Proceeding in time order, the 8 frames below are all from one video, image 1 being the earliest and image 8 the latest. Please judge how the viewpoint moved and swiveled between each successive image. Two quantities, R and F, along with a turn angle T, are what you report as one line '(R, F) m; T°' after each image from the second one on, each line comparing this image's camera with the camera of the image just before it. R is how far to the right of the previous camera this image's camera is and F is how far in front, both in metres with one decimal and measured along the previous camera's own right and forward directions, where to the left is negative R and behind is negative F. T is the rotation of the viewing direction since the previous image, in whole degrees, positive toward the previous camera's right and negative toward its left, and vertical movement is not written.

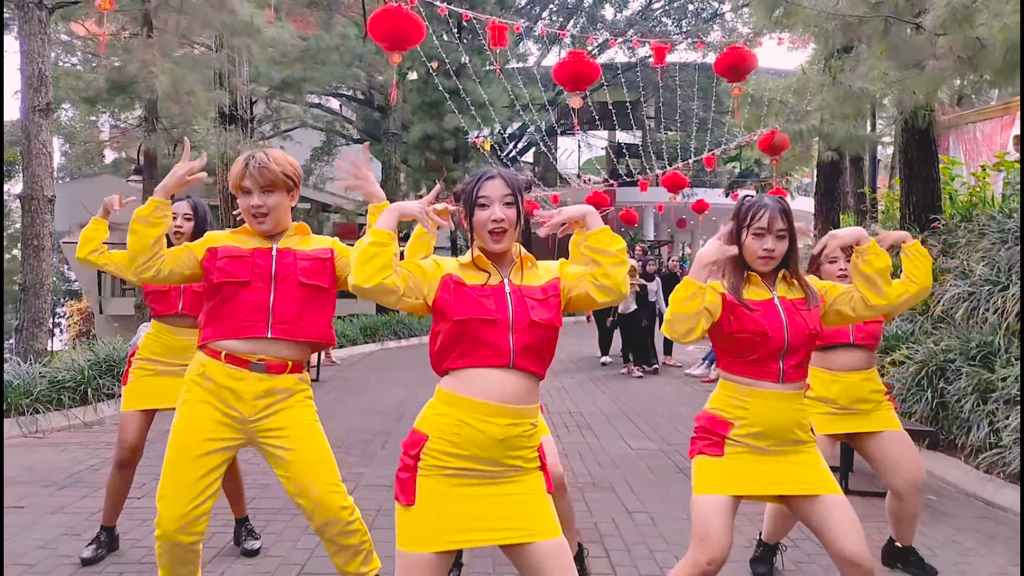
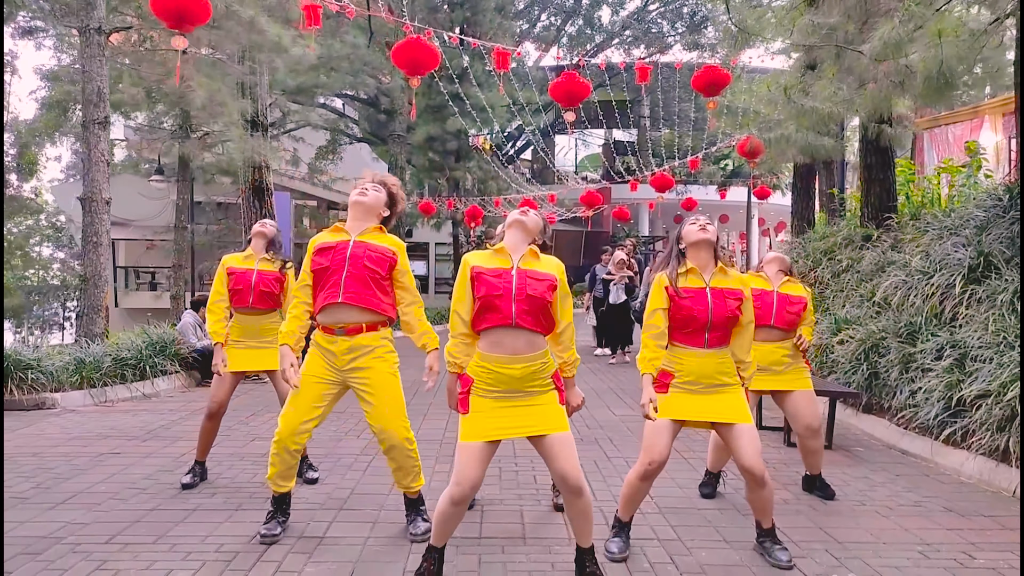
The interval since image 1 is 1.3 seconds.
(0.0, -1.0) m; 0°
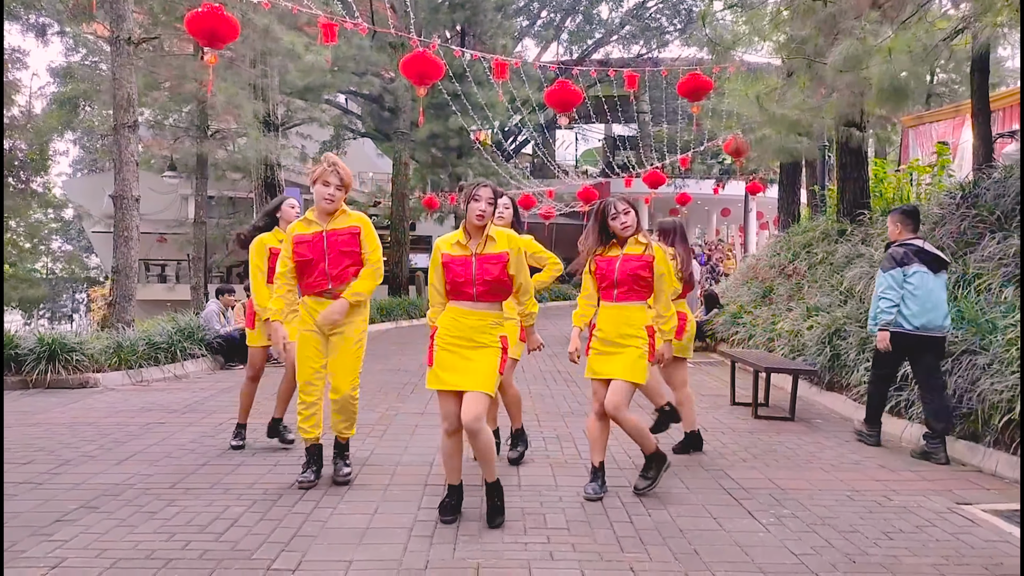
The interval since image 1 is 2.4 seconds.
(0.0, -0.7) m; 0°
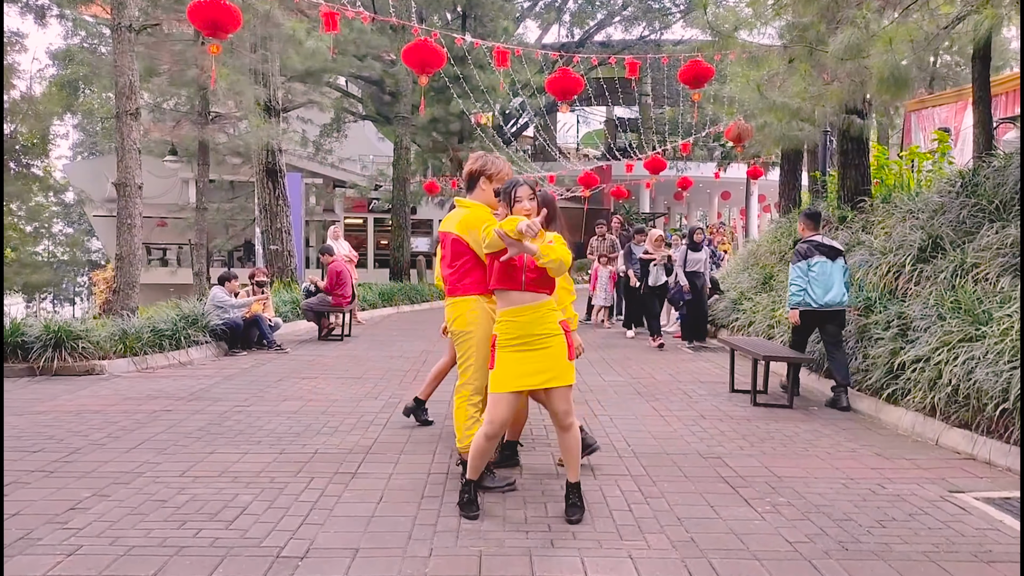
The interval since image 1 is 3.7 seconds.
(0.0, -0.1) m; 0°
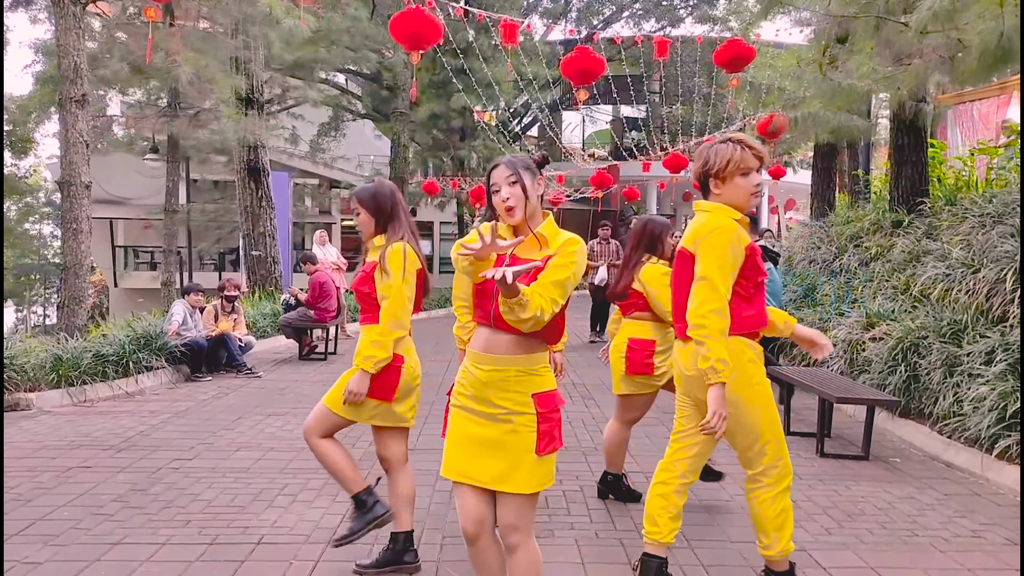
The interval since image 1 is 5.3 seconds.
(0.0, +1.3) m; 0°
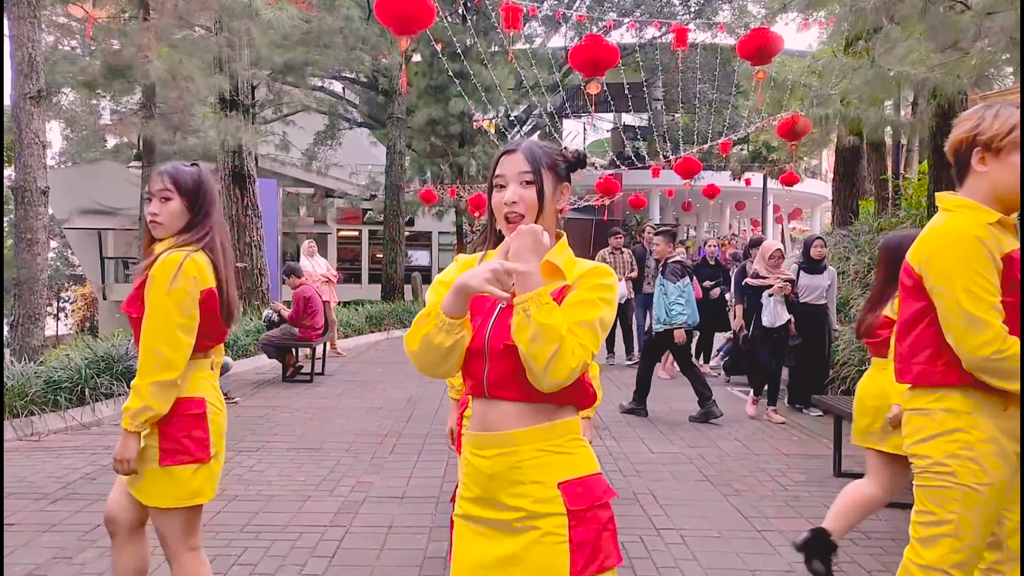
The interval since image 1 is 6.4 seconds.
(0.0, +0.8) m; 0°
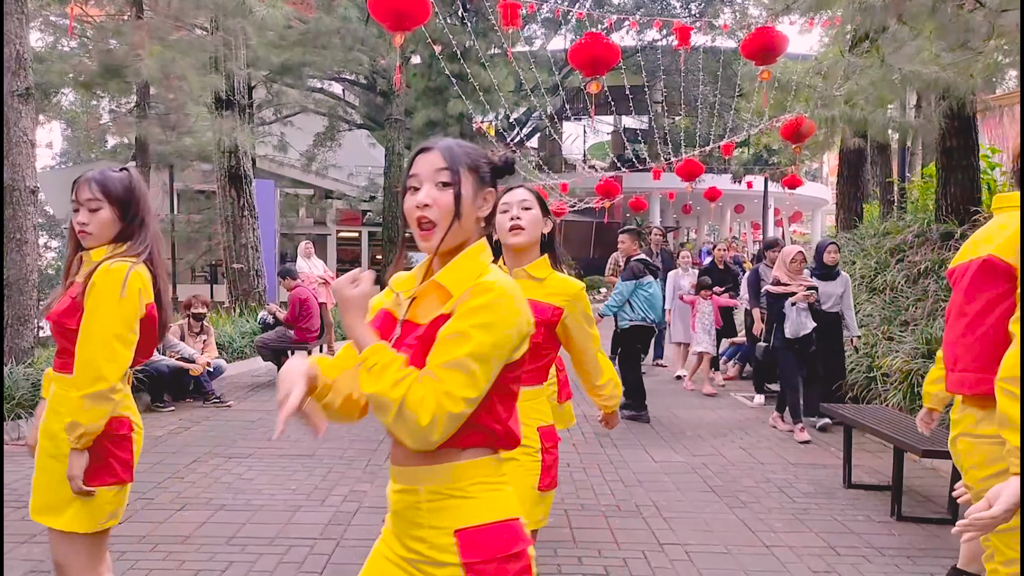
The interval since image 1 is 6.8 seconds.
(0.0, +0.2) m; 0°
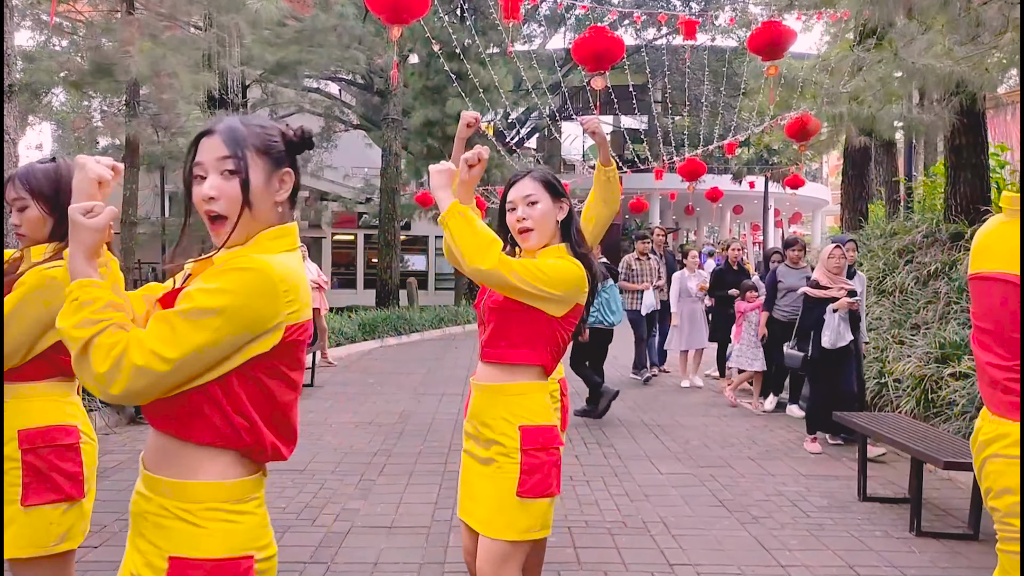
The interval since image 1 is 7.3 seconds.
(0.0, +0.2) m; 0°
